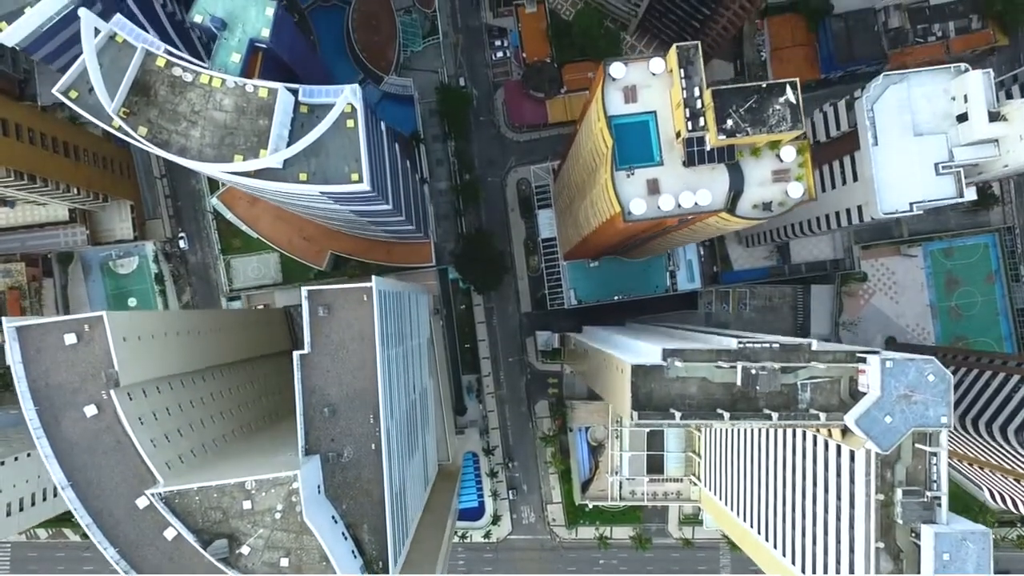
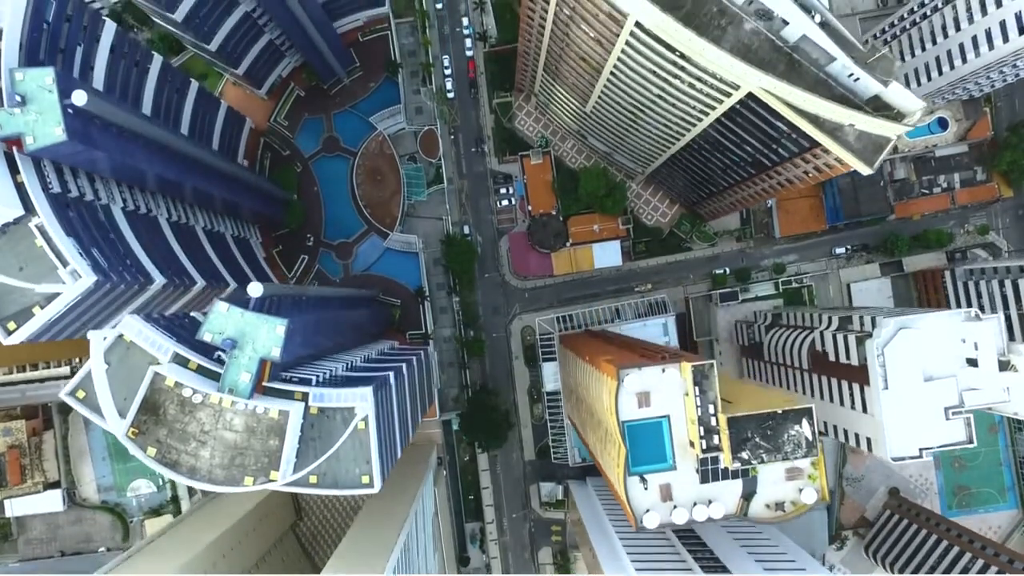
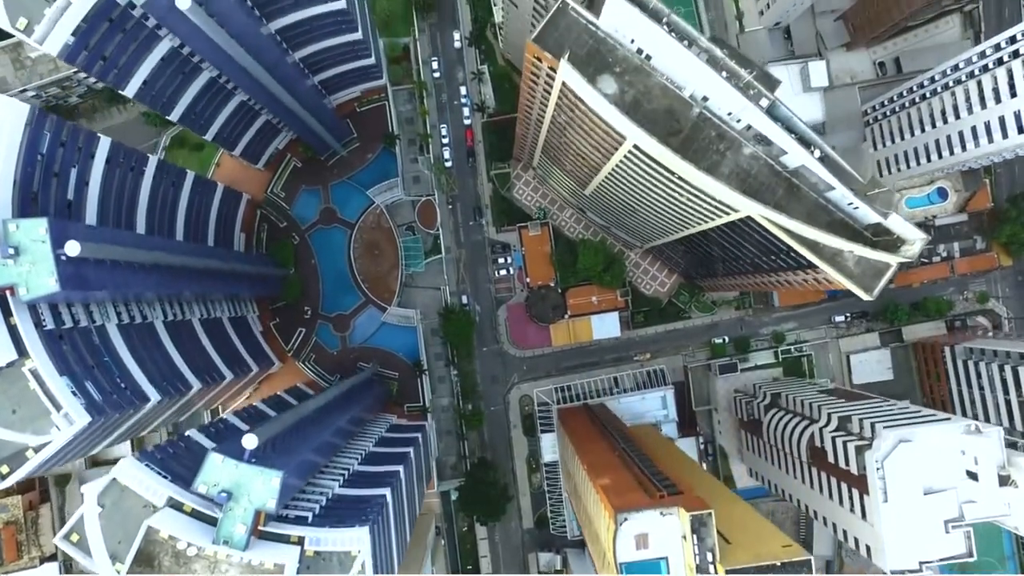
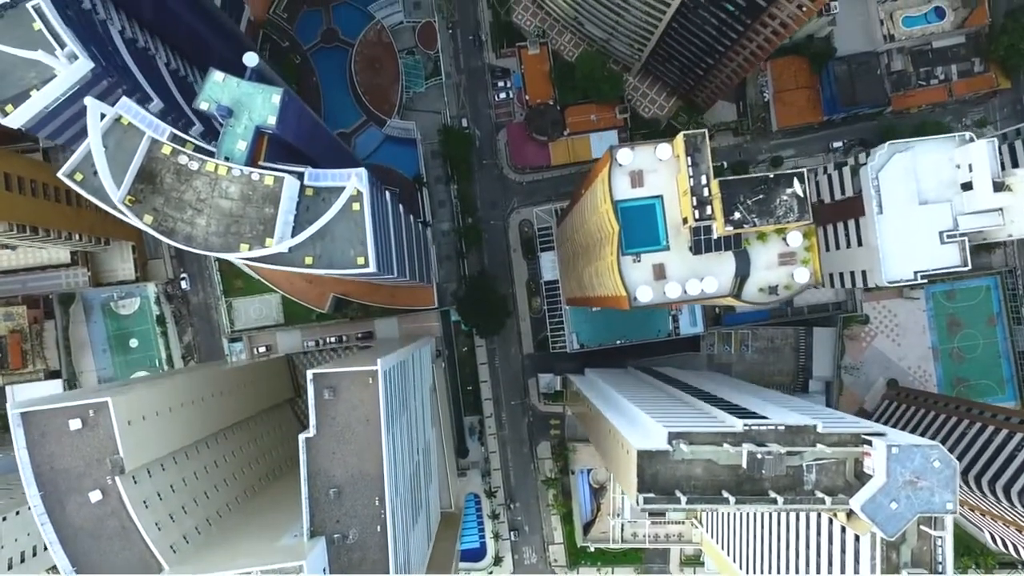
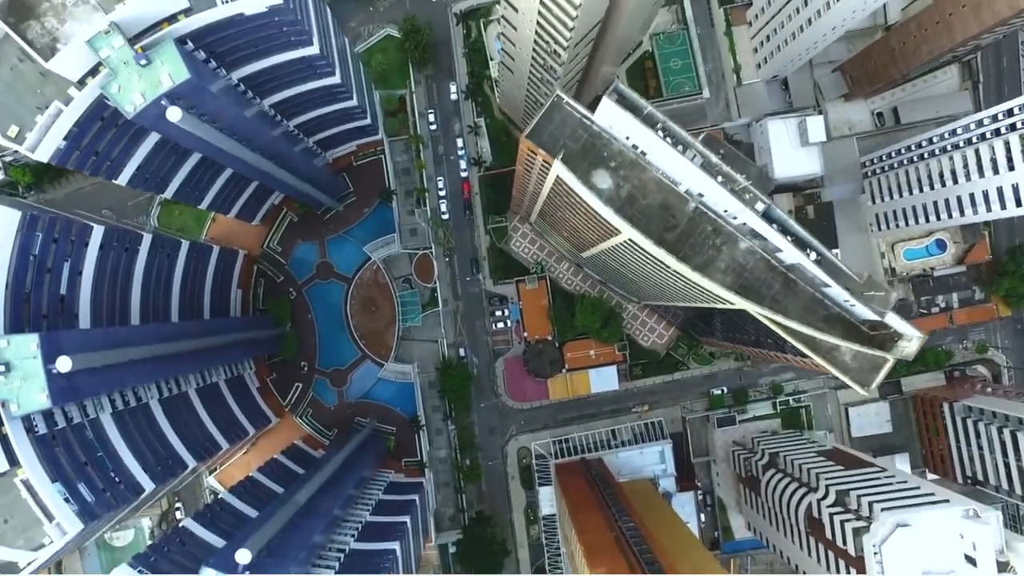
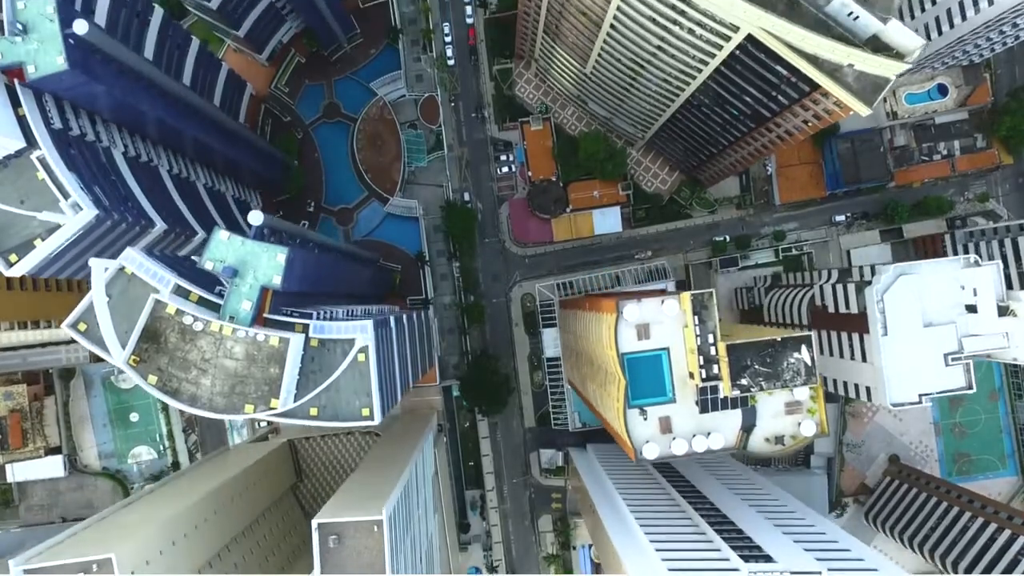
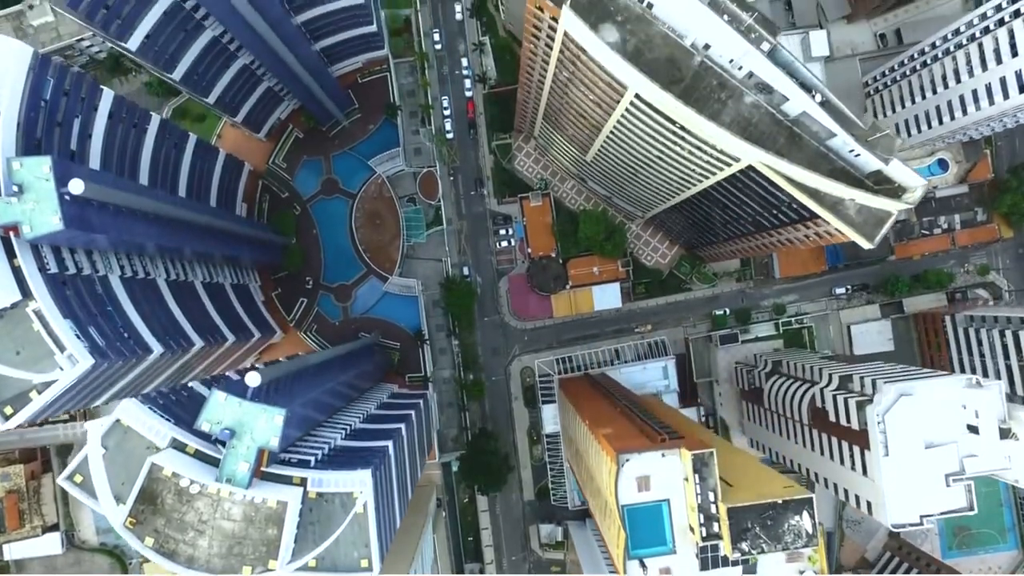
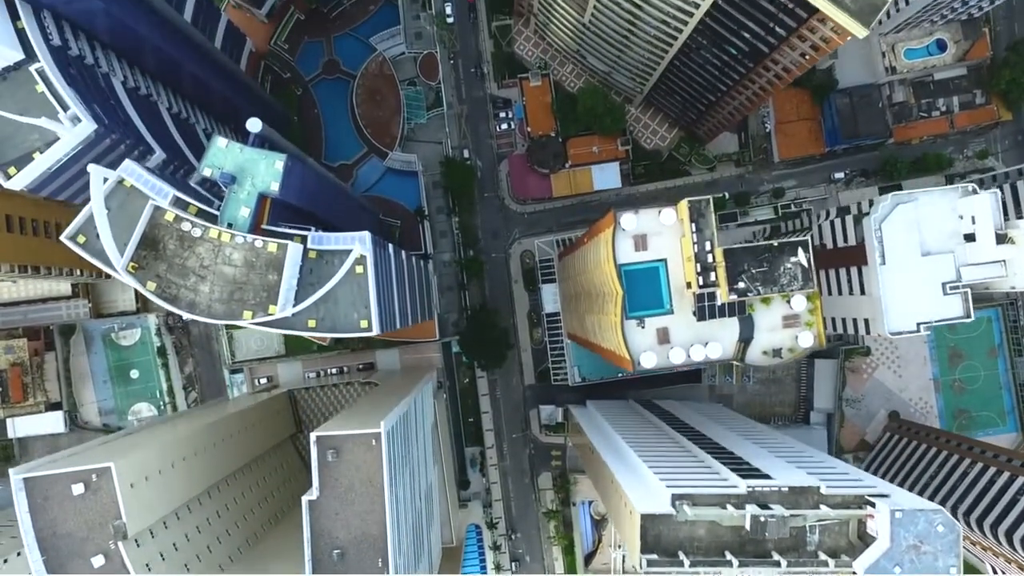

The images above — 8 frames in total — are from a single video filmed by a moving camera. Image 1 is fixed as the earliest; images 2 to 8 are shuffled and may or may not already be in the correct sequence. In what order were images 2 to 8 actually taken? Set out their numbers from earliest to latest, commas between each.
4, 8, 6, 2, 7, 3, 5
